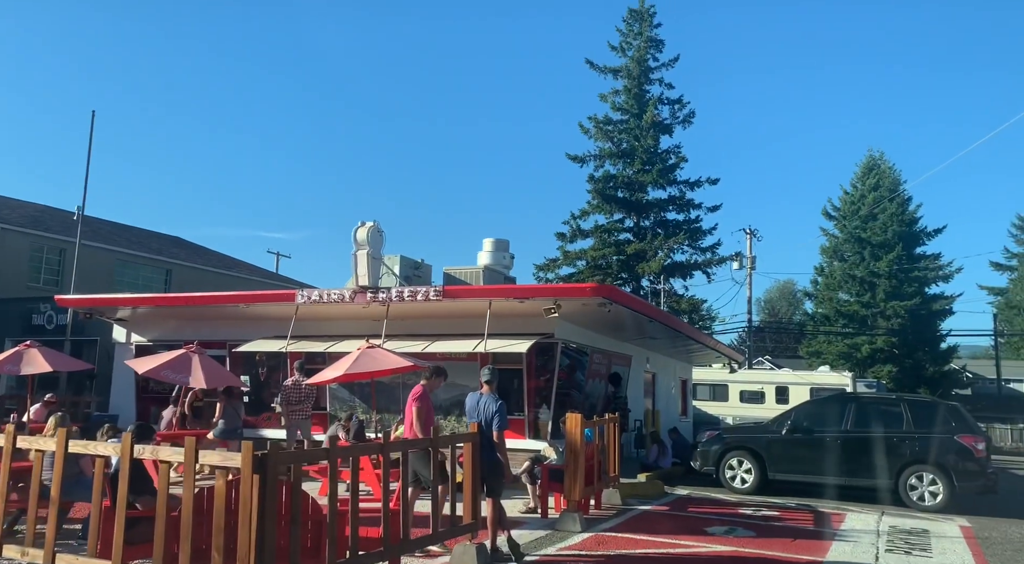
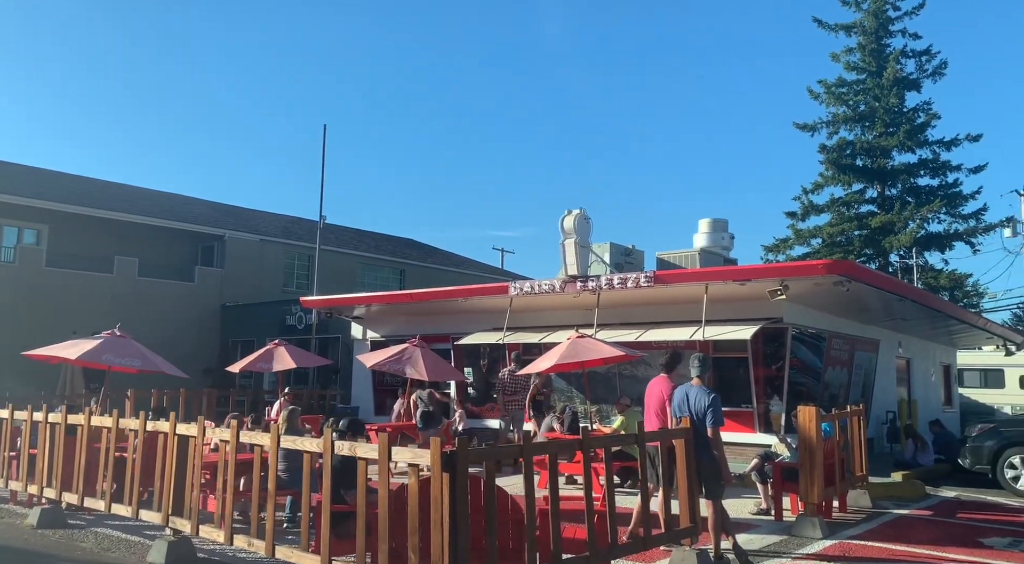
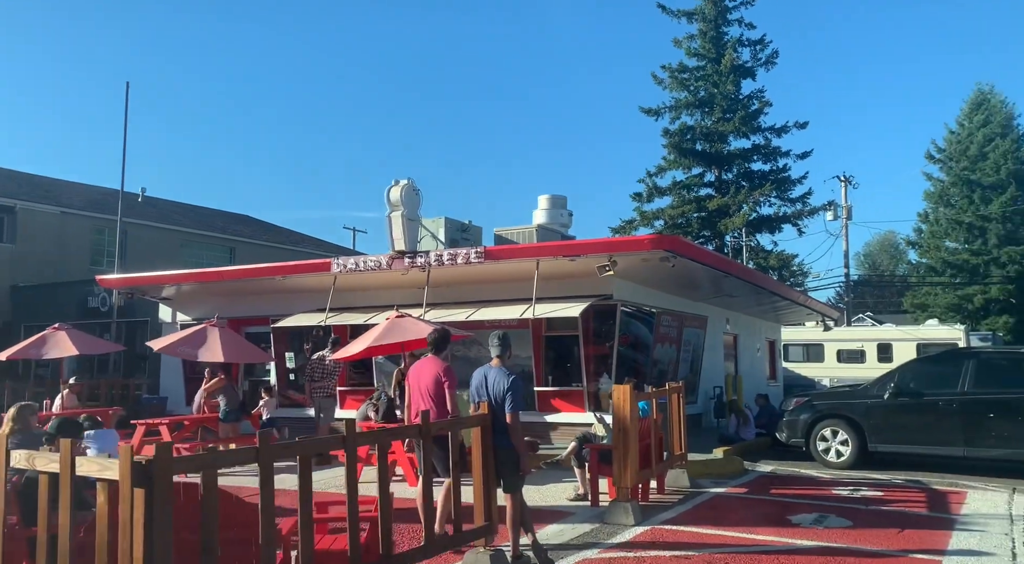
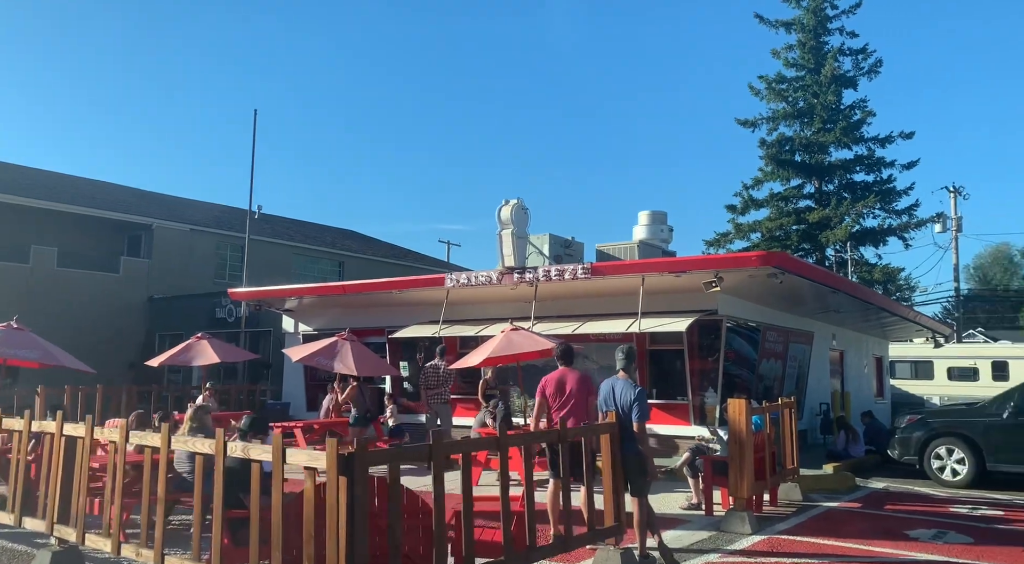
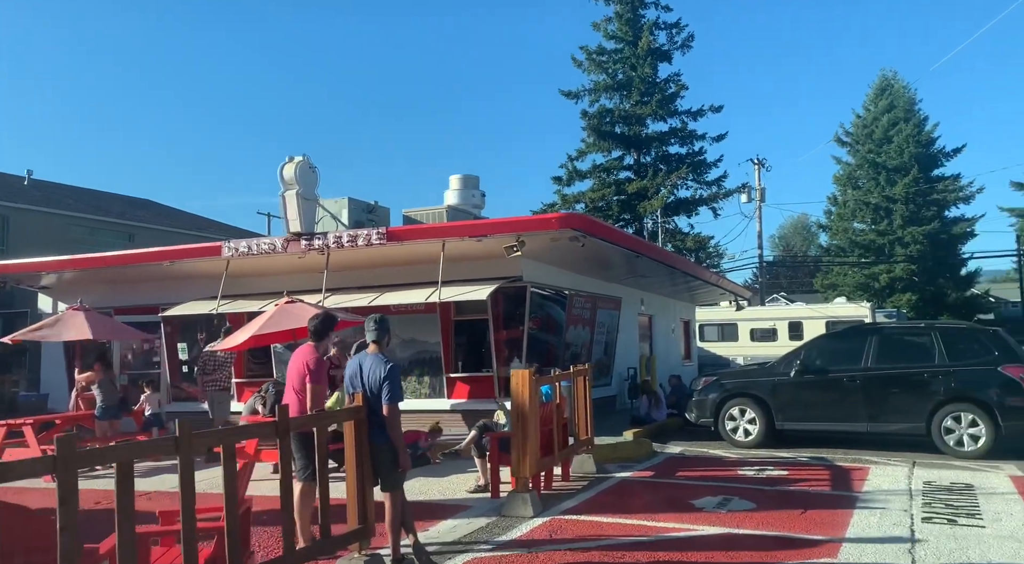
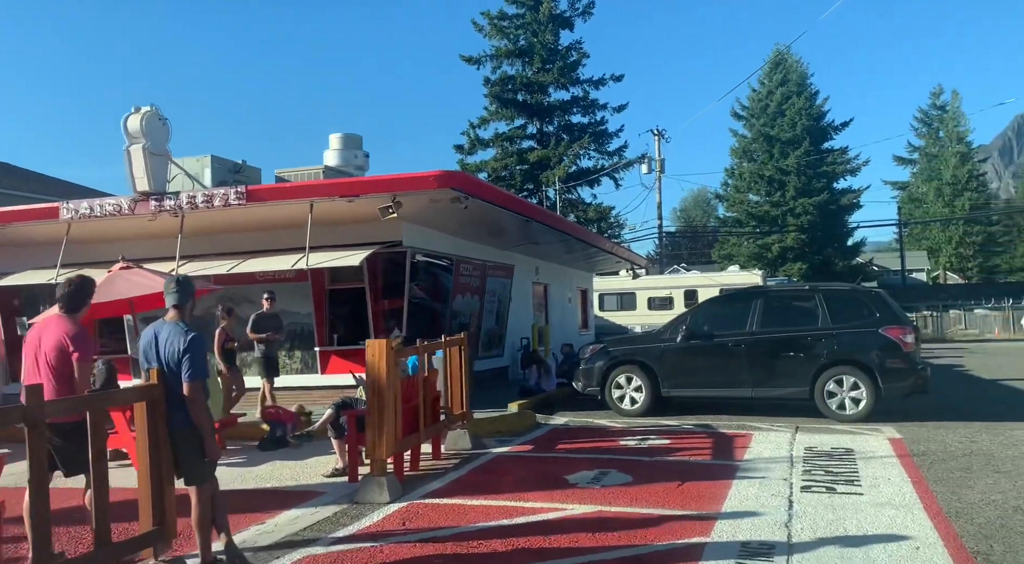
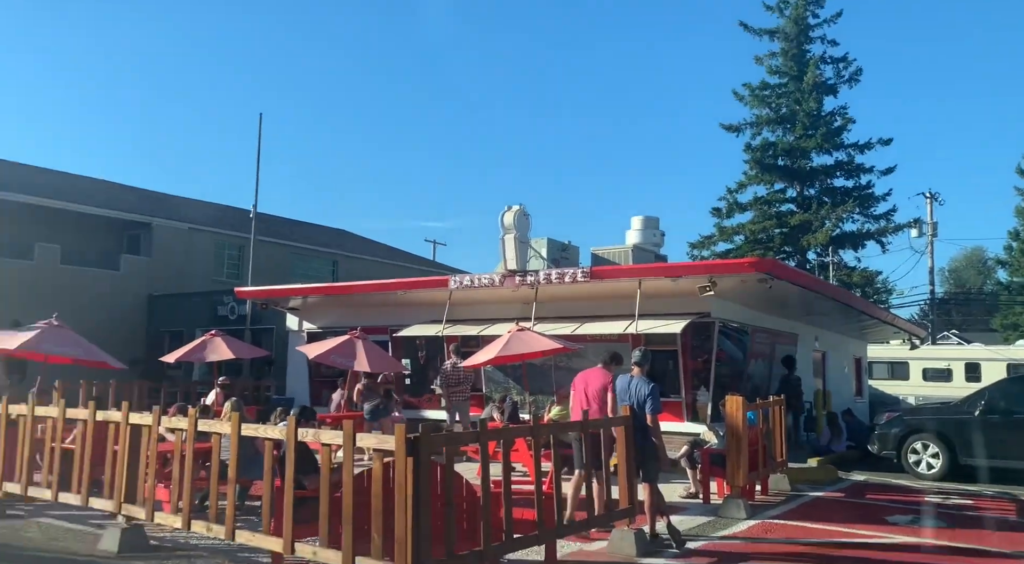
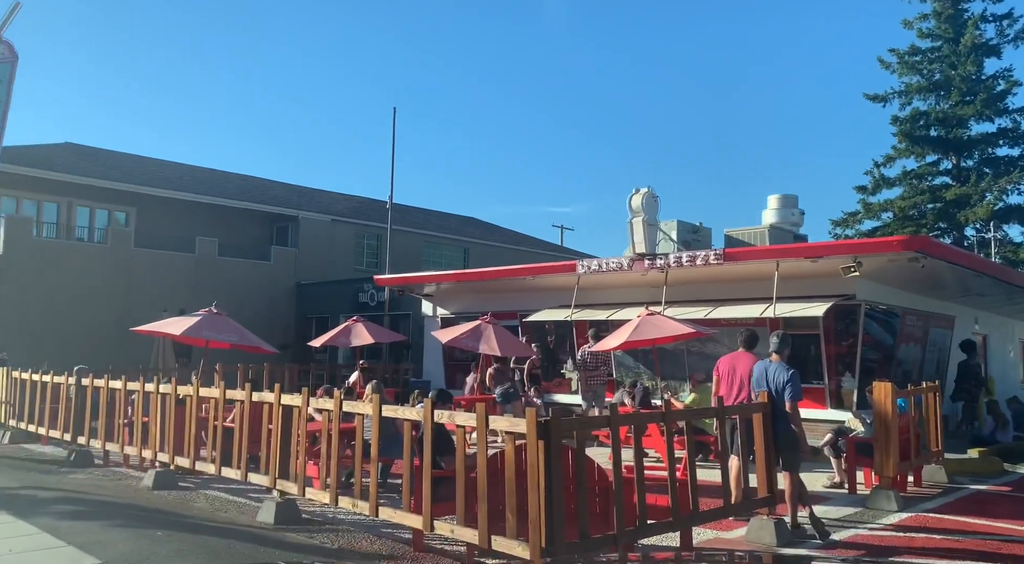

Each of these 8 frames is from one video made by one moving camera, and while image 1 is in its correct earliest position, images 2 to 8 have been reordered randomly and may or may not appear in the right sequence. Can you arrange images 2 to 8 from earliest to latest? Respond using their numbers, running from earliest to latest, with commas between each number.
7, 8, 2, 4, 3, 5, 6
